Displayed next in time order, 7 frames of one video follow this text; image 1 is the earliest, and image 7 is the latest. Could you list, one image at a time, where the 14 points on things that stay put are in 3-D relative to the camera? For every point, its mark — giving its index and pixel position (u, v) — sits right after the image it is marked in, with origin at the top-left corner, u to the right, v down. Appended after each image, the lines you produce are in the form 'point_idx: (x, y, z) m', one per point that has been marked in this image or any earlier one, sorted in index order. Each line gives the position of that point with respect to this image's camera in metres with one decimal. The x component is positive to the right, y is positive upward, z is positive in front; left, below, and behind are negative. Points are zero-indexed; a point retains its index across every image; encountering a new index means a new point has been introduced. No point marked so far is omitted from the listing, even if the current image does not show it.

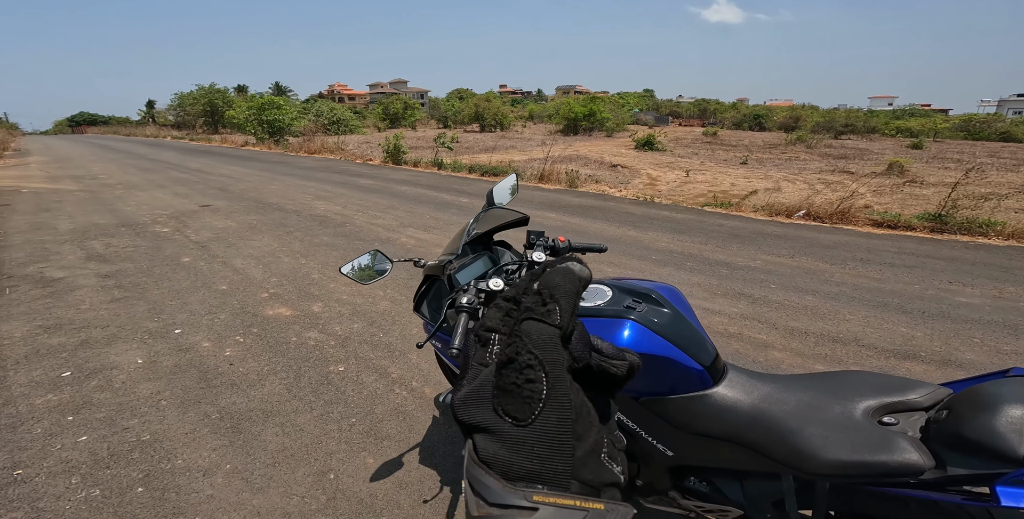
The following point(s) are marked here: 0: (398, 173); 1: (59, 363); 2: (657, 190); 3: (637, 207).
0: (-2.8, +2.3, +12.4) m
1: (-3.3, -0.8, +3.8) m
2: (+3.3, +1.5, +10.1) m
3: (+2.1, +0.9, +7.7) m
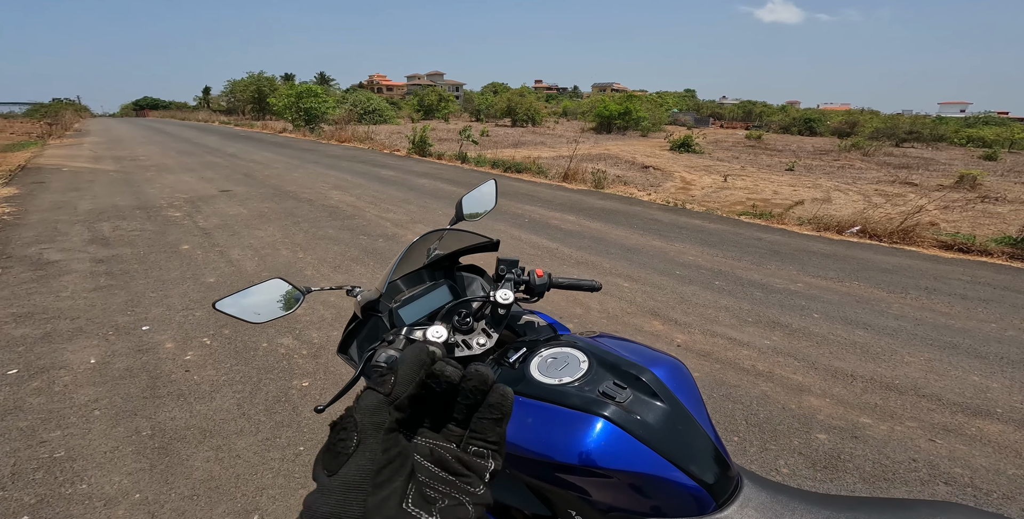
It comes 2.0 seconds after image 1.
0: (-2.1, +2.4, +12.0) m
1: (-3.4, -0.7, +3.5) m
2: (+3.8, +1.3, +9.4) m
3: (+2.4, +0.7, +7.1) m
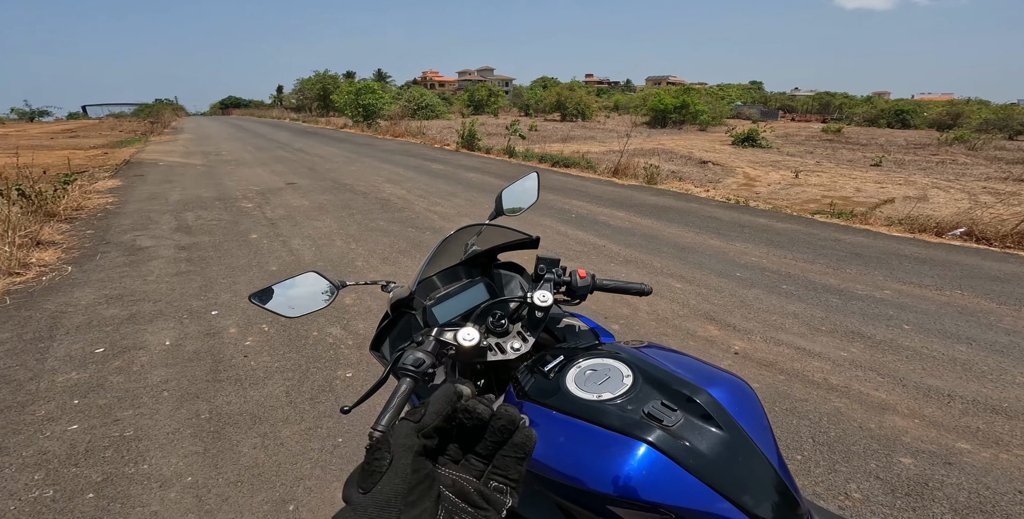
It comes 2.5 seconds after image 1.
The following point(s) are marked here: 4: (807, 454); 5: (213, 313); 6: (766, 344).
0: (-0.9, +2.5, +12.1) m
1: (-3.1, -0.6, +3.8) m
2: (+4.7, +1.3, +8.9) m
3: (+3.1, +0.7, +6.7) m
4: (+1.4, -1.0, +2.3) m
5: (-2.4, -0.4, +4.0) m
6: (+1.8, -0.6, +3.2) m
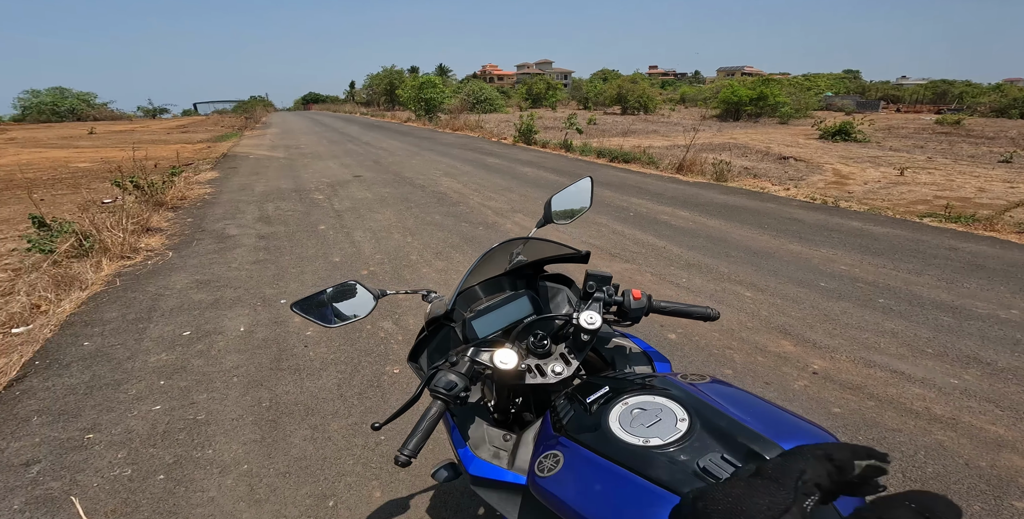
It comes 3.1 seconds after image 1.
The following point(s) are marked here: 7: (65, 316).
0: (+0.5, +2.6, +11.9) m
1: (-2.7, -0.5, +4.0) m
2: (+5.7, +1.2, +8.2) m
3: (+3.8, +0.6, +6.2) m
4: (+1.6, -1.0, +2.1) m
5: (-2.0, -0.4, +4.1) m
6: (+2.1, -0.6, +2.9) m
7: (-4.0, -0.5, +4.4) m
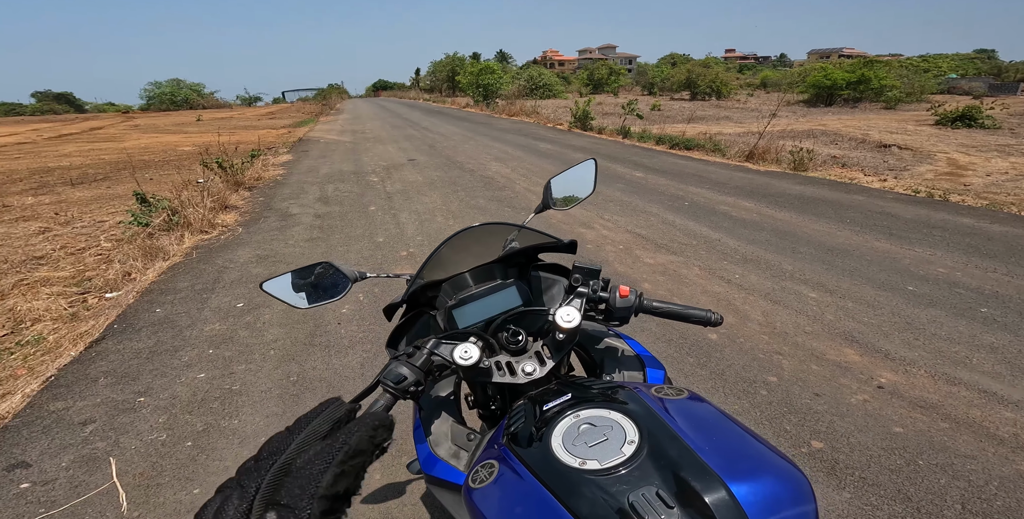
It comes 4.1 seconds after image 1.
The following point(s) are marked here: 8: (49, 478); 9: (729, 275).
0: (+1.8, +2.9, +11.6) m
1: (-2.4, -0.3, +4.2) m
2: (+6.4, +1.2, +7.3) m
3: (+4.4, +0.6, +5.6) m
4: (+1.6, -1.0, +1.8) m
5: (-1.7, -0.2, +4.3) m
6: (+2.2, -0.6, +2.5) m
7: (-3.7, -0.2, +4.8) m
8: (-2.1, -1.0, +2.1) m
9: (+1.7, -0.1, +3.9) m
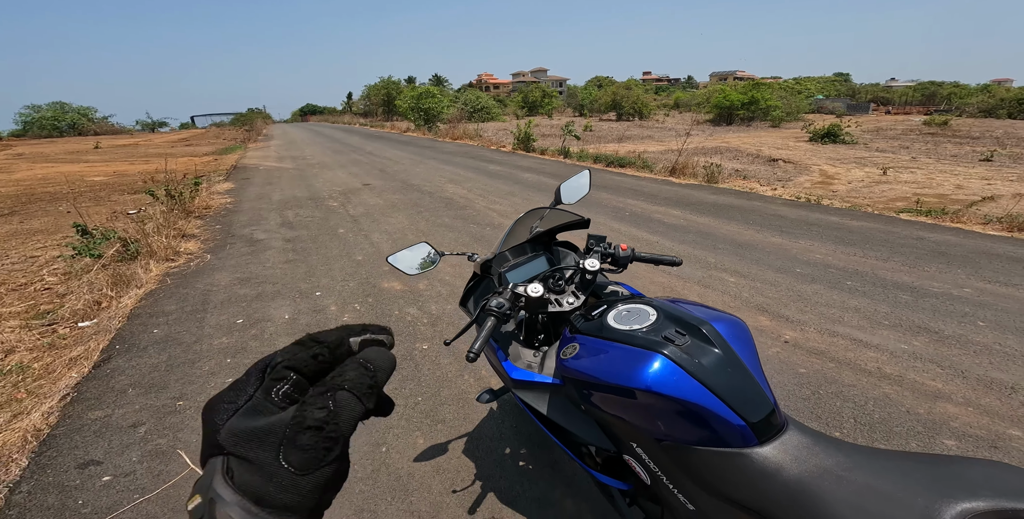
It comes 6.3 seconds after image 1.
0: (+0.5, +2.6, +12.5) m
1: (-2.6, -0.5, +4.5) m
2: (+5.7, +1.3, +8.7) m
3: (+3.9, +0.7, +6.8) m
4: (+1.7, -0.9, +2.6) m
5: (-1.9, -0.3, +4.6) m
6: (+2.2, -0.5, +3.4) m
7: (-3.9, -0.5, +4.9) m
8: (-2.0, -1.1, +2.5) m
9: (+1.5, -0.1, +4.7) m
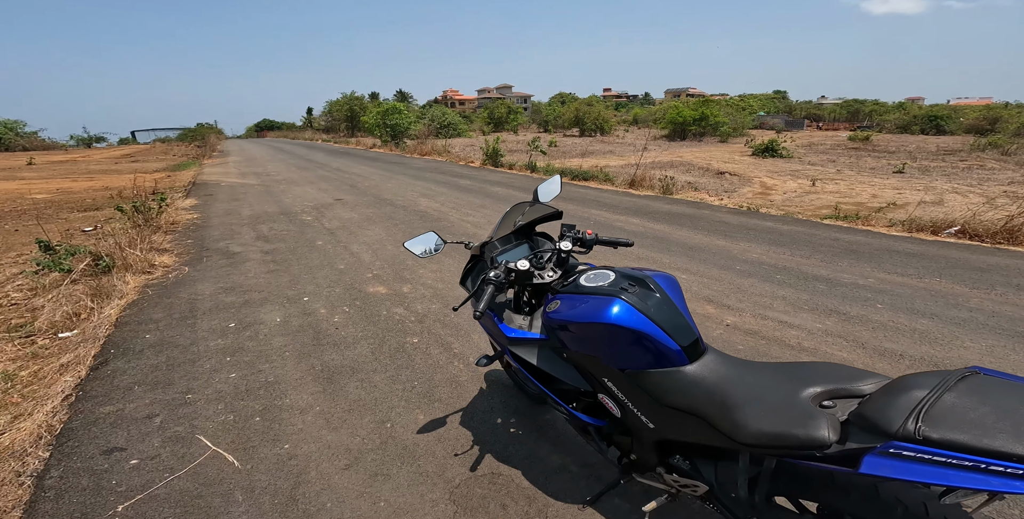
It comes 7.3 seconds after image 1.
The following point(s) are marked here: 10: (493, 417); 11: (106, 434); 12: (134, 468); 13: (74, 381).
0: (-0.4, +2.3, +13.0) m
1: (-2.8, -0.6, +4.7) m
2: (+5.1, +1.2, +9.6) m
3: (+3.4, +0.7, +7.5) m
4: (+1.7, -0.8, +3.1) m
5: (-2.1, -0.4, +4.9) m
6: (+2.0, -0.5, +4.0) m
7: (-4.2, -0.6, +5.0) m
8: (-2.0, -1.1, +2.7) m
9: (+1.3, -0.1, +5.2) m
10: (-0.1, -1.0, +2.9) m
11: (-2.5, -1.1, +2.9) m
12: (-2.1, -1.1, +2.6) m
13: (-3.3, -0.9, +3.6) m
